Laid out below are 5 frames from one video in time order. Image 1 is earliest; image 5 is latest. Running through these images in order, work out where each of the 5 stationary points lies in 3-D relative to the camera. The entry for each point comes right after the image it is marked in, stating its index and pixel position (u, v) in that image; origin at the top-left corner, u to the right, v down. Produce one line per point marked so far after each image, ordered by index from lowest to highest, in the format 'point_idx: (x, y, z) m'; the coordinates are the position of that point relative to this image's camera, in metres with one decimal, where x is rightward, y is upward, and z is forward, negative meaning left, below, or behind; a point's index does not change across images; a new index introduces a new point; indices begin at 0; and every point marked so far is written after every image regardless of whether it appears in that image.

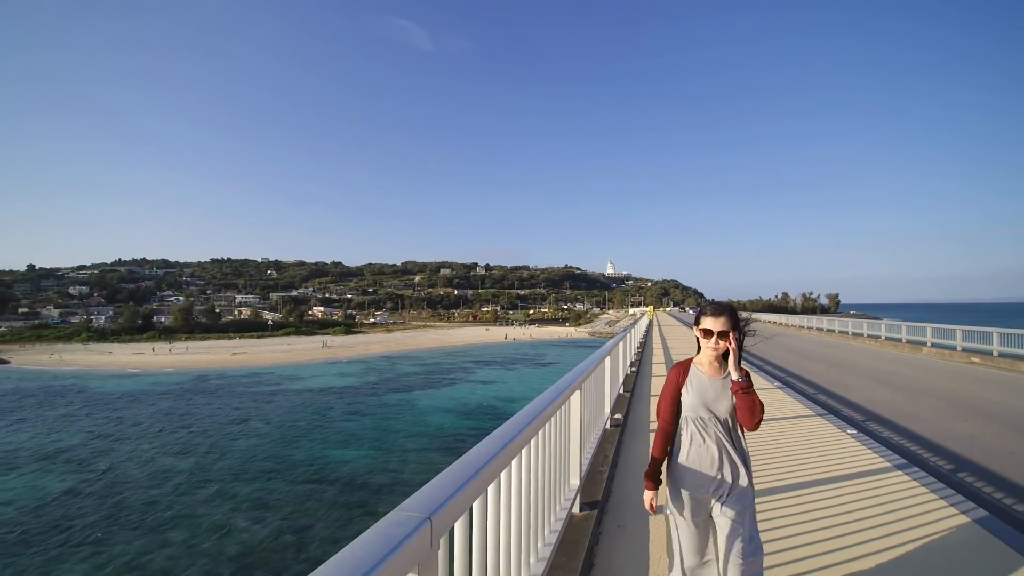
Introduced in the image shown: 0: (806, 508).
0: (+2.5, -1.8, +4.3) m
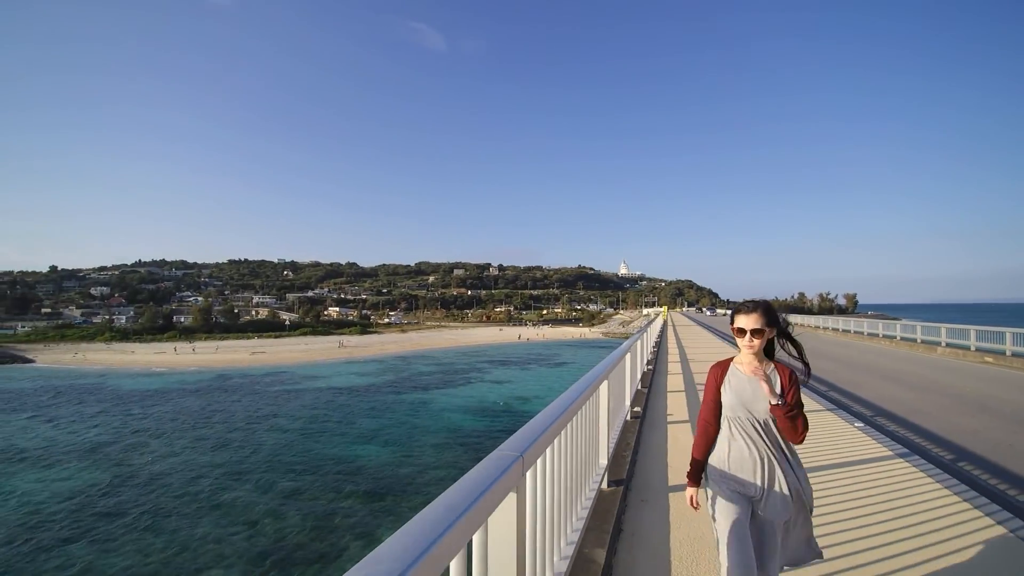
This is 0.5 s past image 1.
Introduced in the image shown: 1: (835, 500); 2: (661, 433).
0: (+2.7, -1.8, +4.6) m
1: (+2.7, -1.8, +4.4) m
2: (+1.8, -1.8, +6.3) m
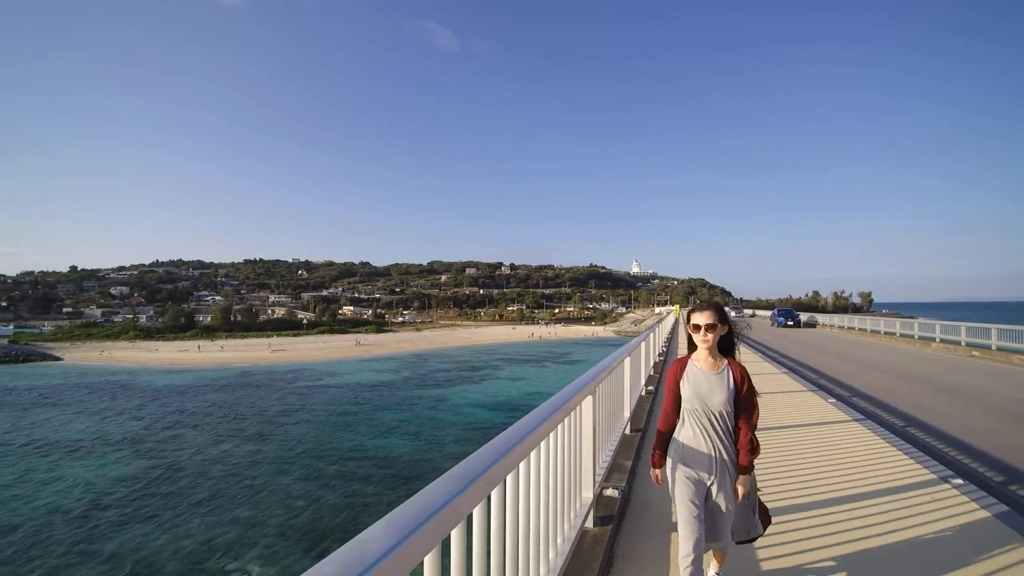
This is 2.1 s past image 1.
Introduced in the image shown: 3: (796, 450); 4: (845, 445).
0: (+3.0, -1.8, +5.3) m
1: (+3.0, -1.8, +5.2) m
2: (+2.1, -1.8, +7.0) m
3: (+3.2, -1.8, +5.9) m
4: (+3.7, -1.8, +5.8) m
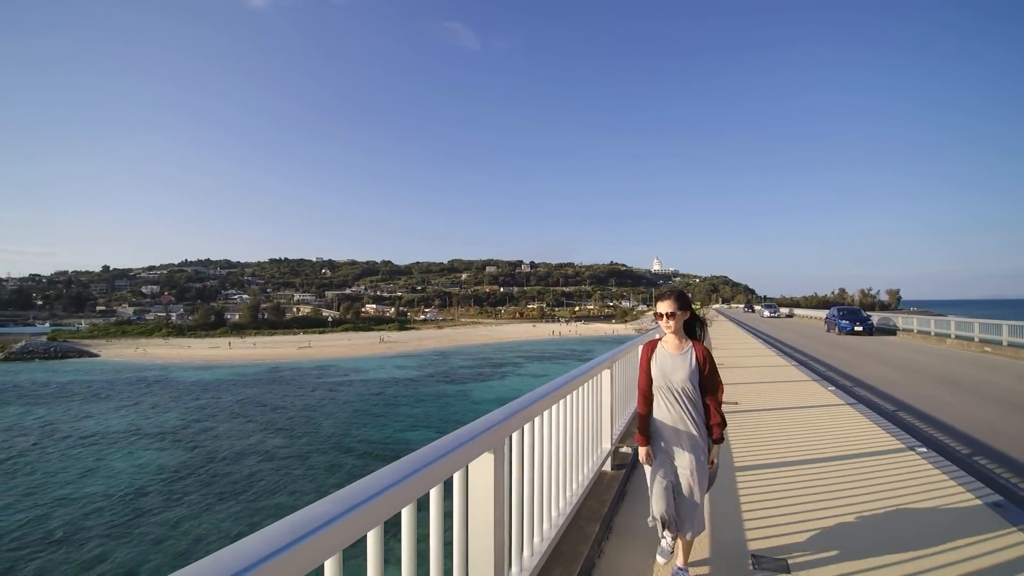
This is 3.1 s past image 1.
0: (+3.3, -1.8, +5.7) m
1: (+3.3, -1.8, +5.6) m
2: (+2.5, -1.7, +7.5) m
3: (+3.5, -1.8, +6.3) m
4: (+4.0, -1.7, +6.2) m
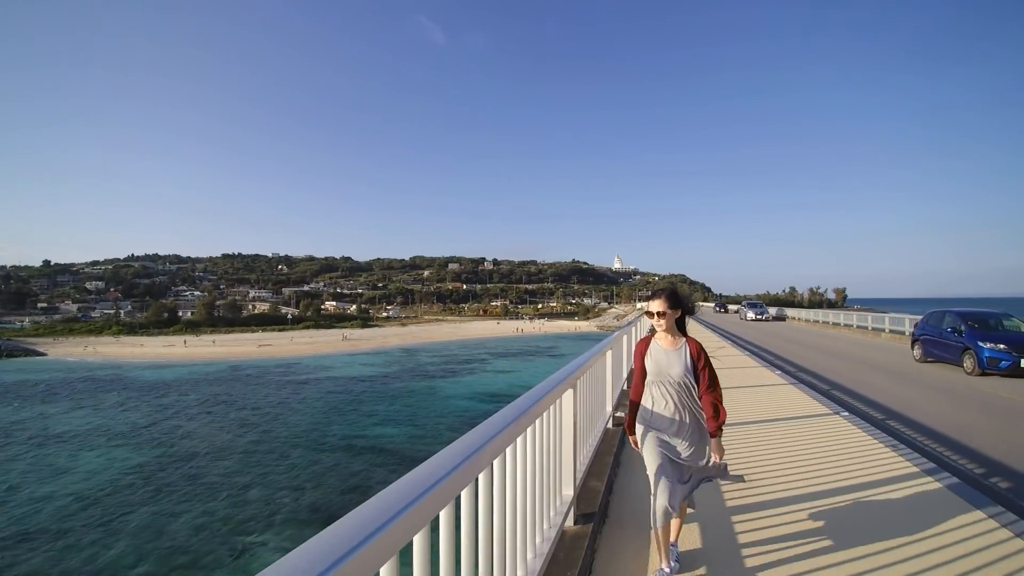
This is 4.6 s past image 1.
0: (+3.1, -1.7, +6.5) m
1: (+3.2, -1.7, +6.3) m
2: (+2.2, -1.7, +8.2) m
3: (+3.3, -1.8, +7.1) m
4: (+3.8, -1.7, +7.0) m
